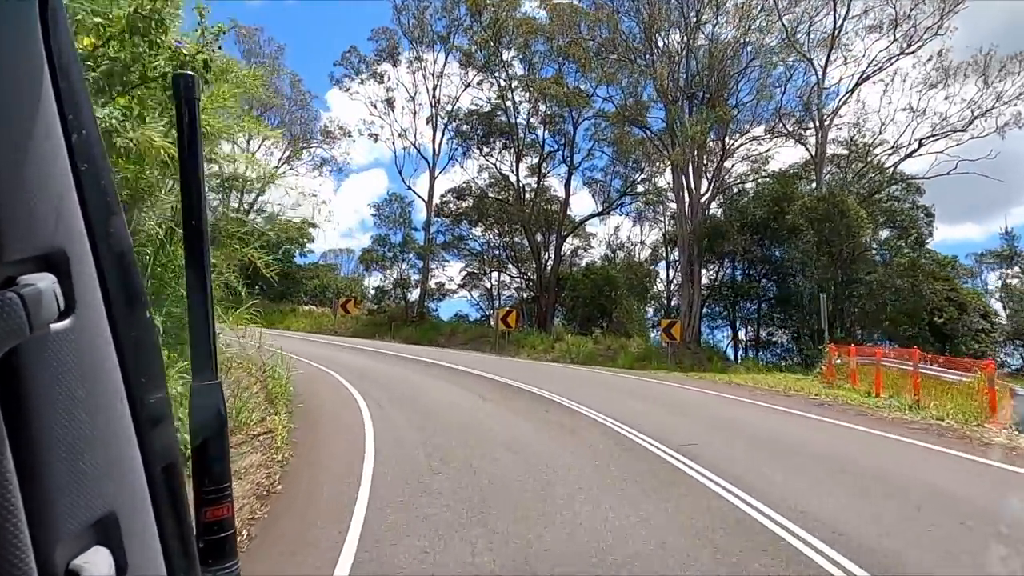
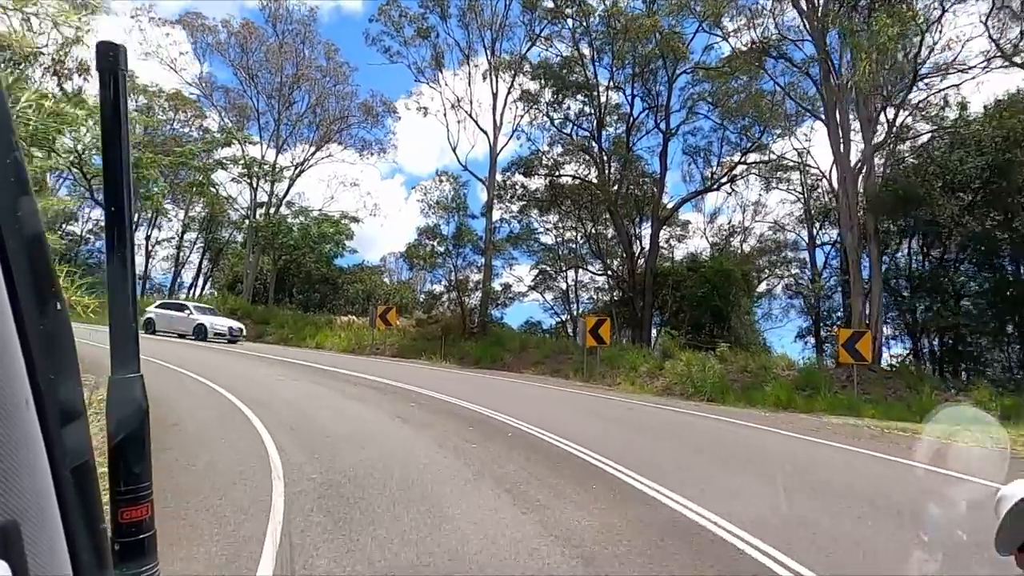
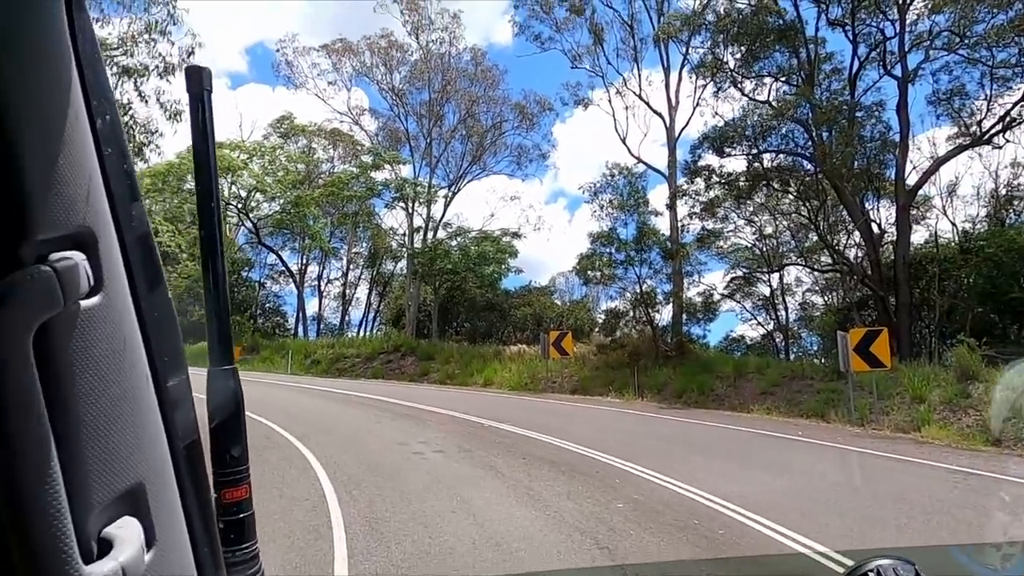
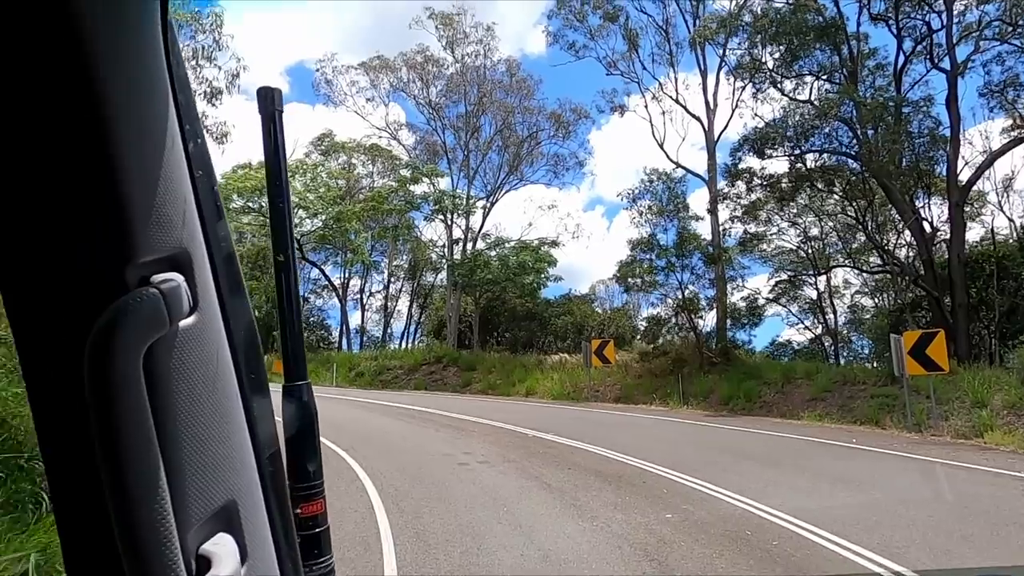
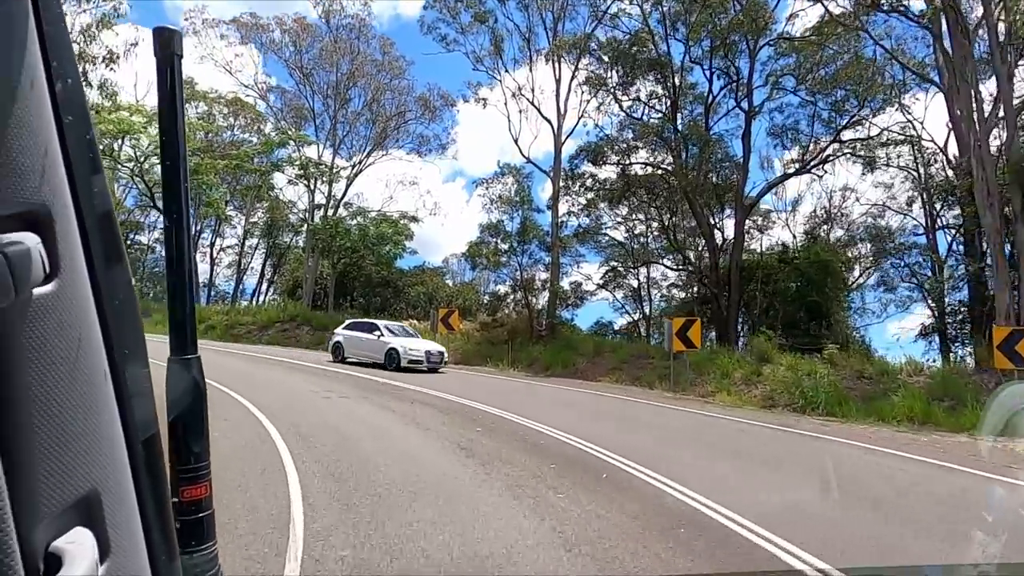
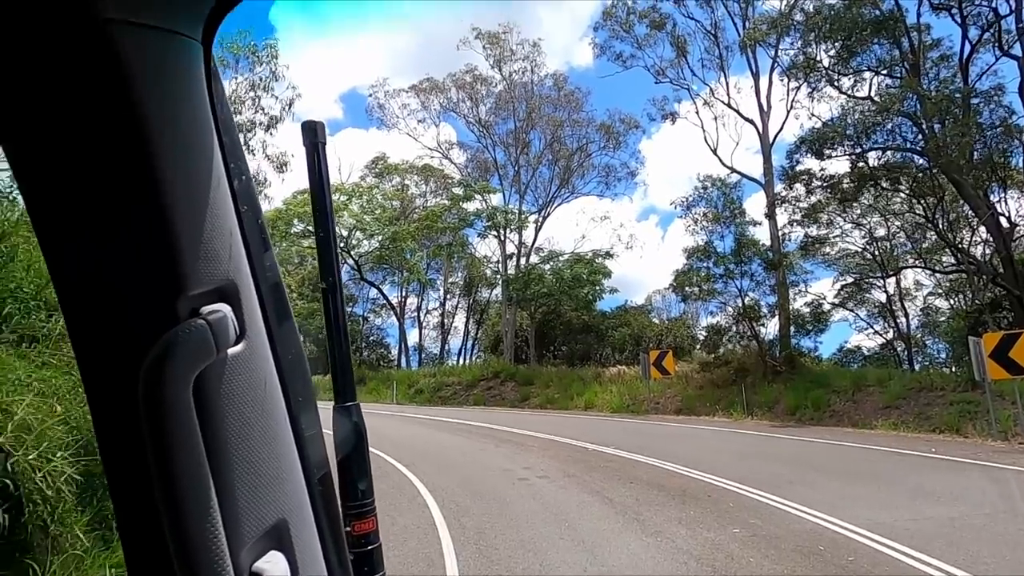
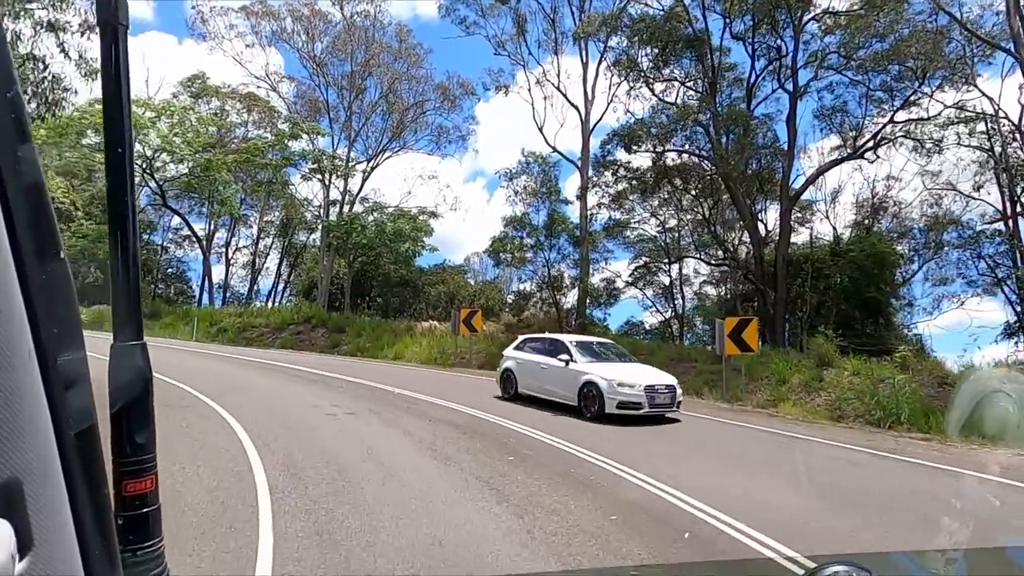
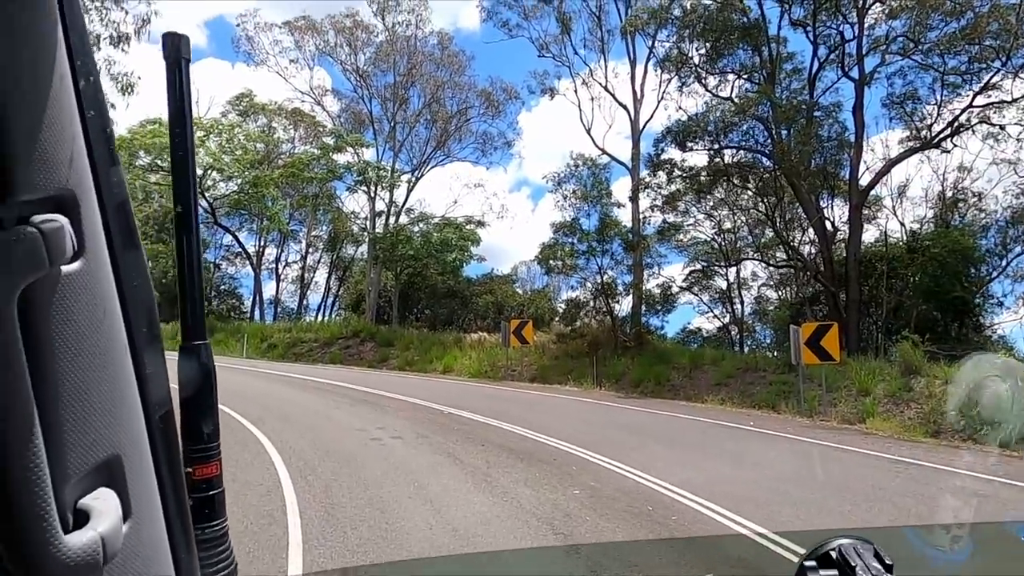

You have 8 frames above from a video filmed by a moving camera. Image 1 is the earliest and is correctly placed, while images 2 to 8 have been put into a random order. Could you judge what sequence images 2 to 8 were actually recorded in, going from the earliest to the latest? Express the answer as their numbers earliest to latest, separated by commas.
2, 5, 7, 8, 3, 4, 6
